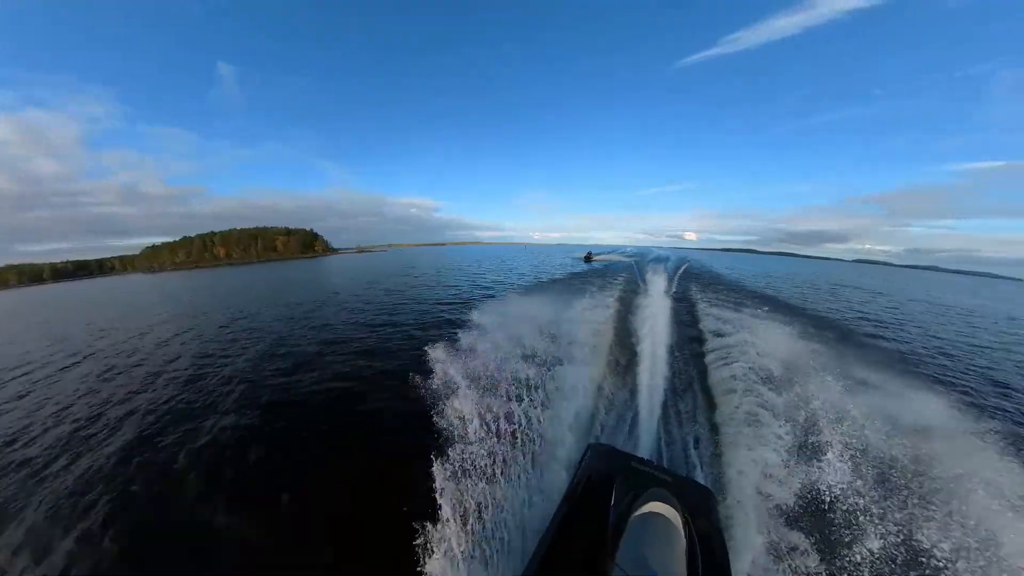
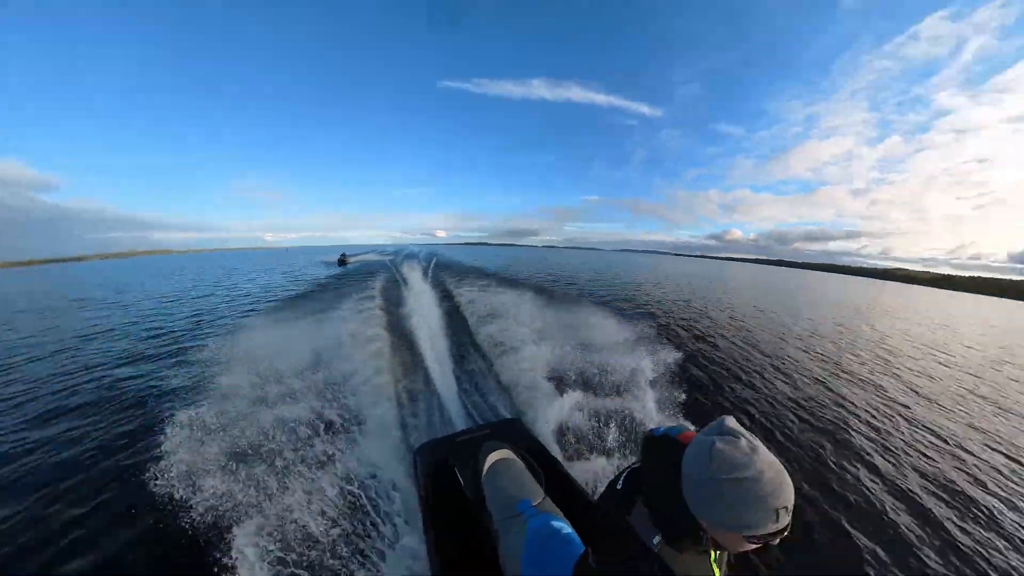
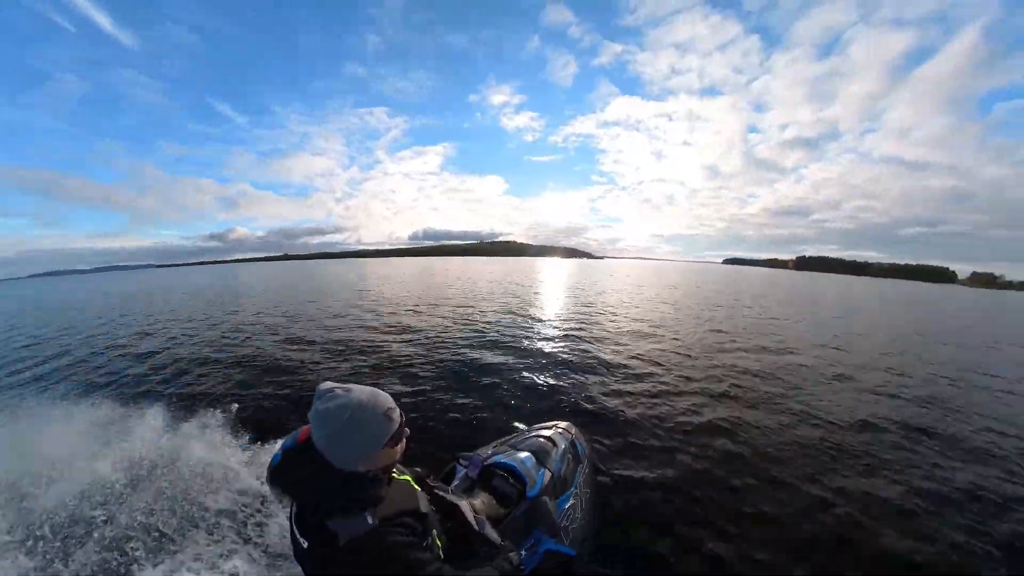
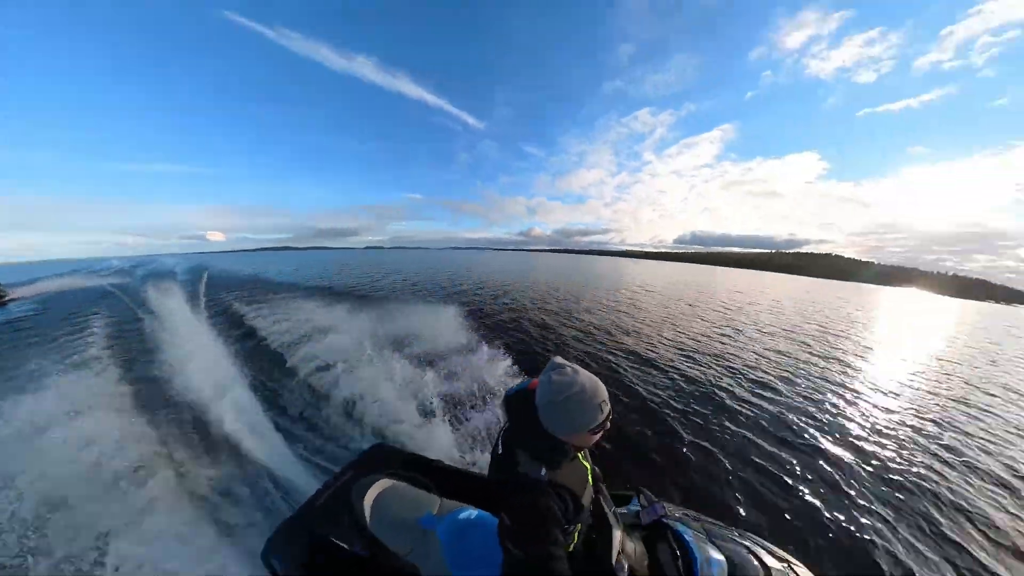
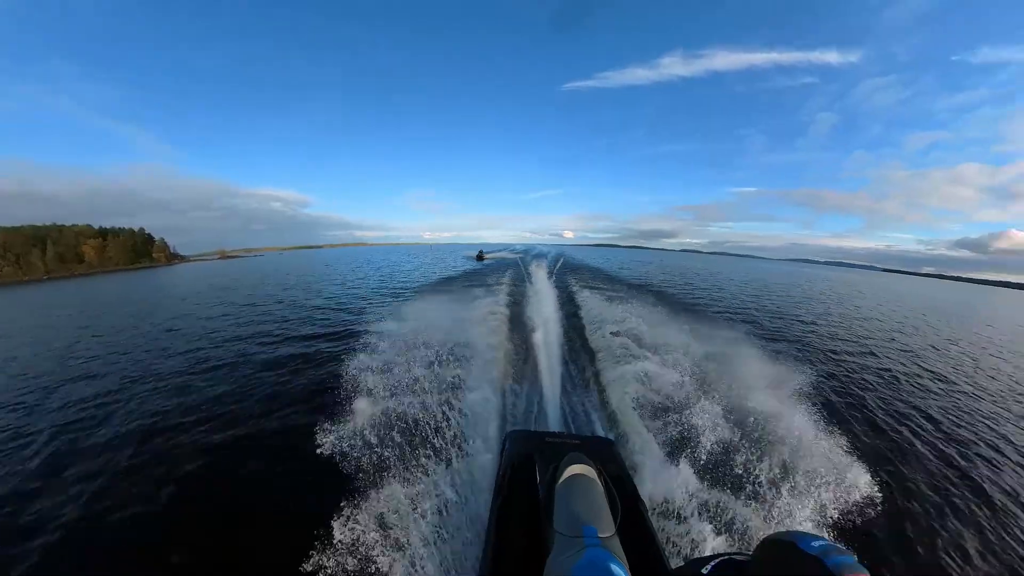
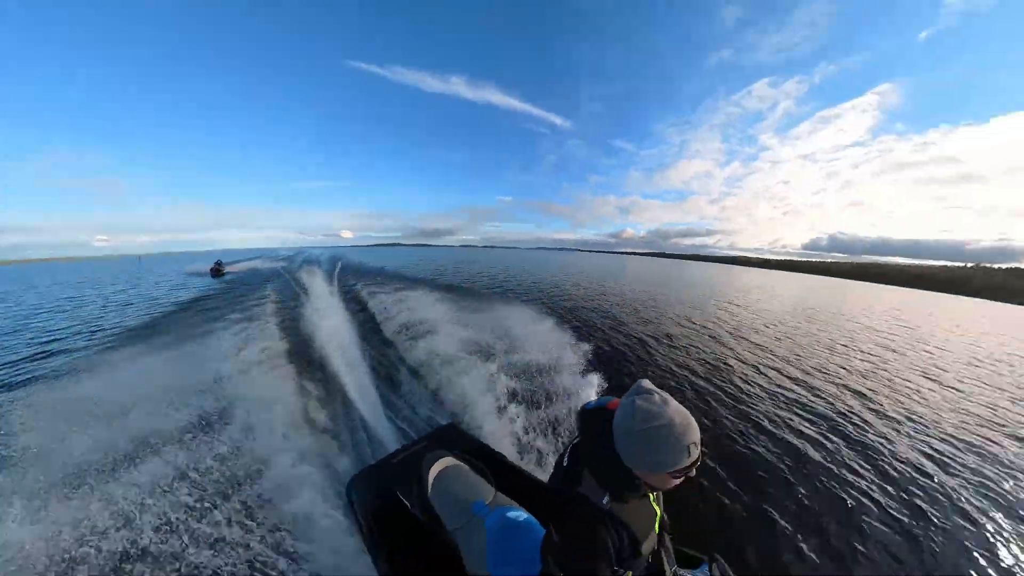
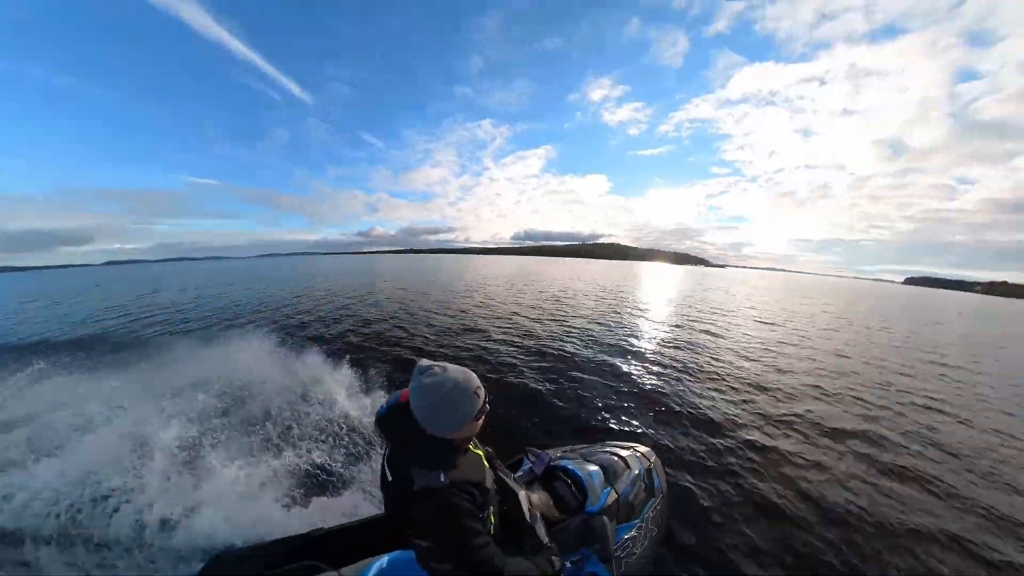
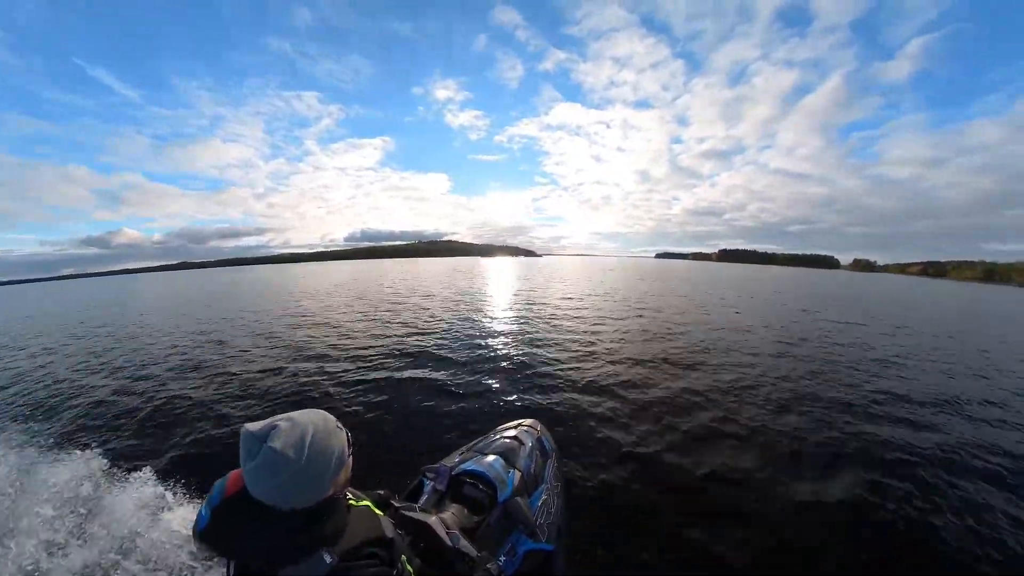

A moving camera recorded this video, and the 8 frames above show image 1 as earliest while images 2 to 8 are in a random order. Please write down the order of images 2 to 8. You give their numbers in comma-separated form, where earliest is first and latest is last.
5, 2, 6, 4, 7, 3, 8
